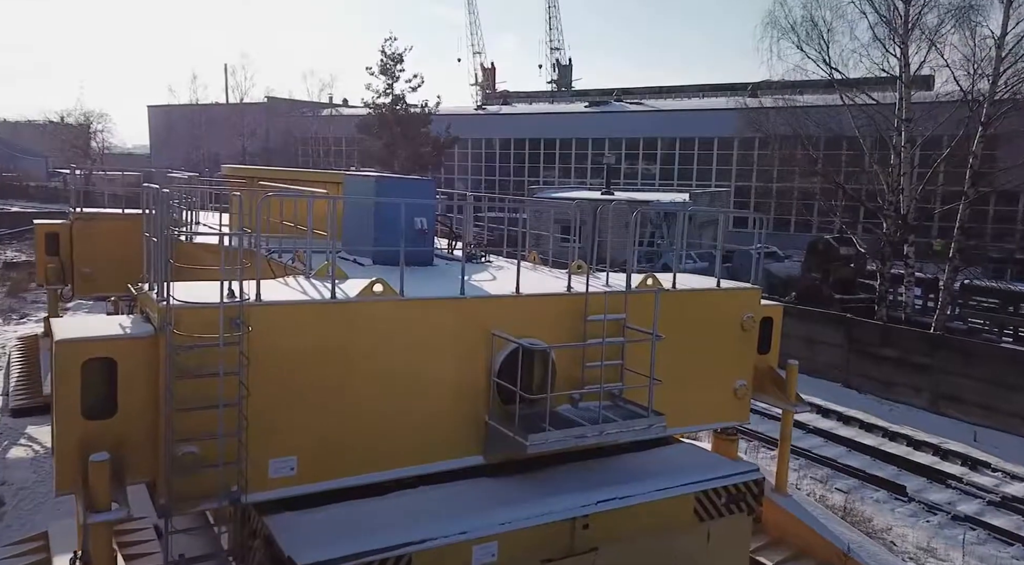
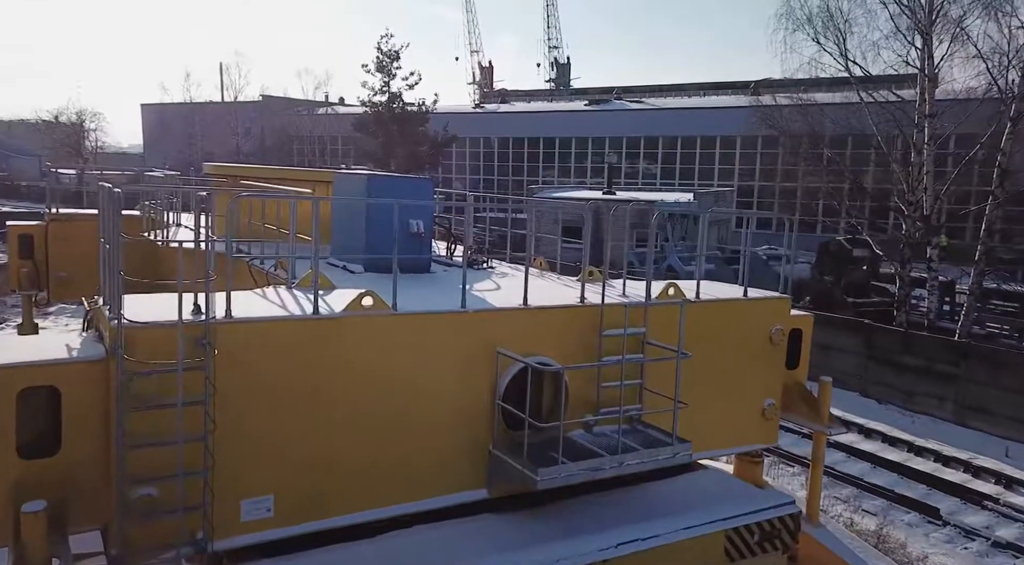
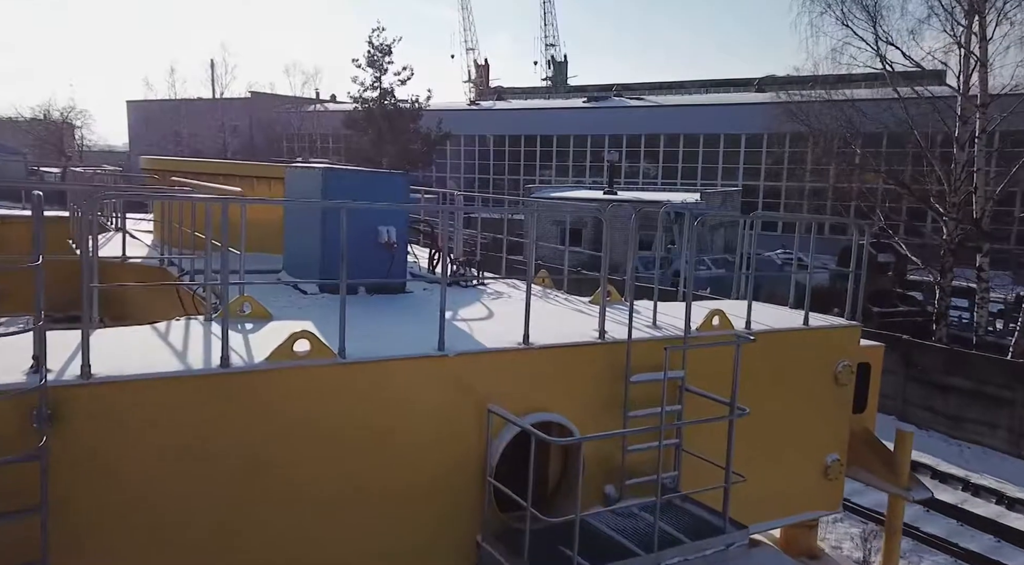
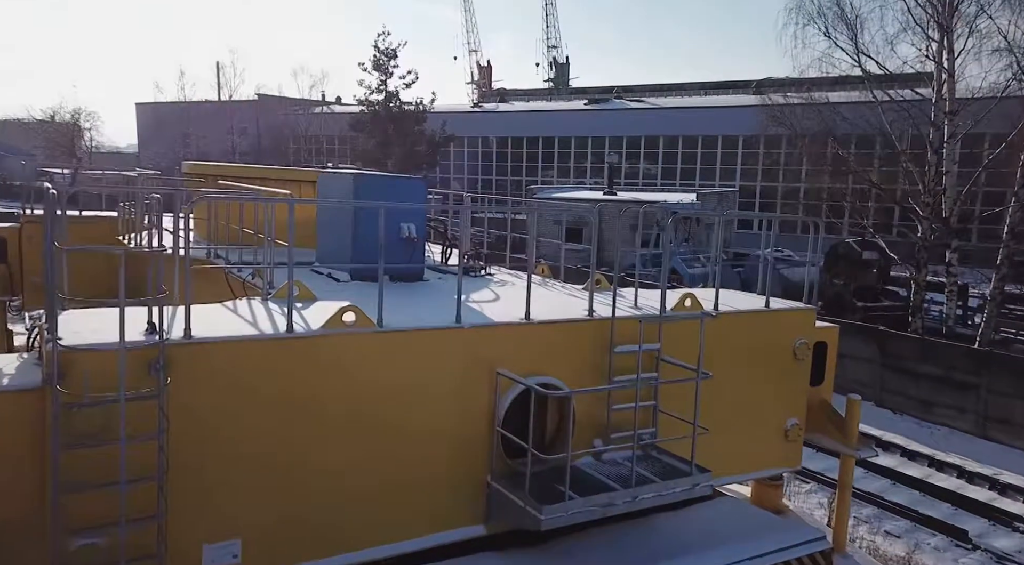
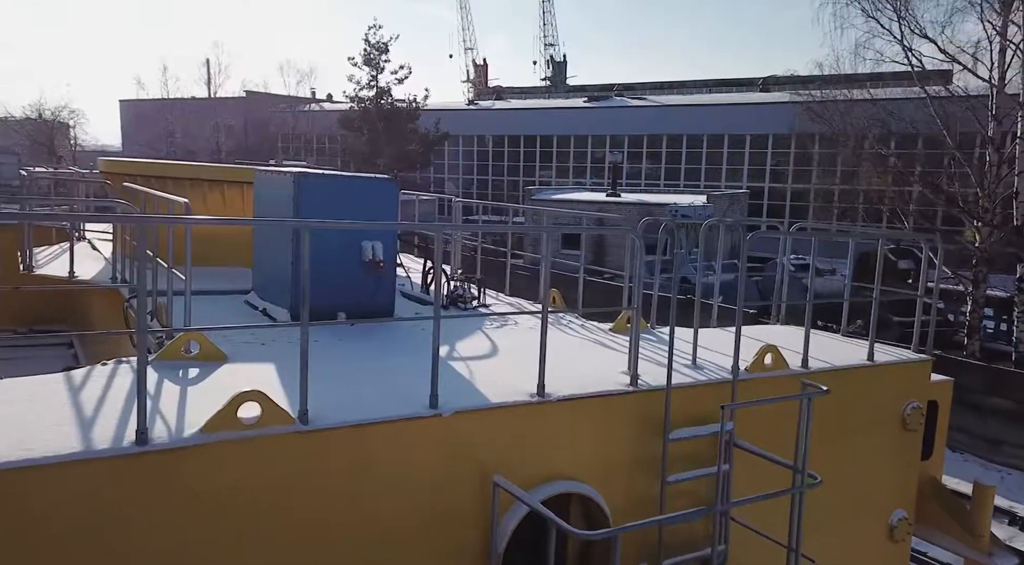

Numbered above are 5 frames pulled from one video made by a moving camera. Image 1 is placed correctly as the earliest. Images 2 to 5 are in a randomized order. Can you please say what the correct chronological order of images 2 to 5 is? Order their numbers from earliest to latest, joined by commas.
2, 4, 3, 5
